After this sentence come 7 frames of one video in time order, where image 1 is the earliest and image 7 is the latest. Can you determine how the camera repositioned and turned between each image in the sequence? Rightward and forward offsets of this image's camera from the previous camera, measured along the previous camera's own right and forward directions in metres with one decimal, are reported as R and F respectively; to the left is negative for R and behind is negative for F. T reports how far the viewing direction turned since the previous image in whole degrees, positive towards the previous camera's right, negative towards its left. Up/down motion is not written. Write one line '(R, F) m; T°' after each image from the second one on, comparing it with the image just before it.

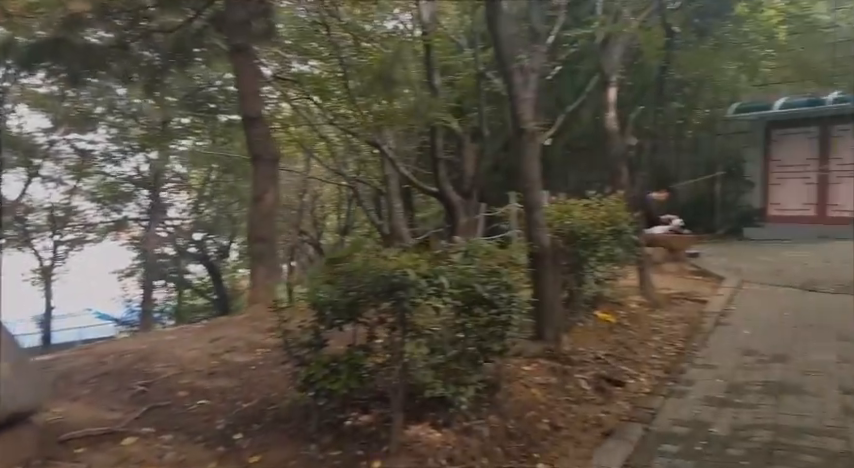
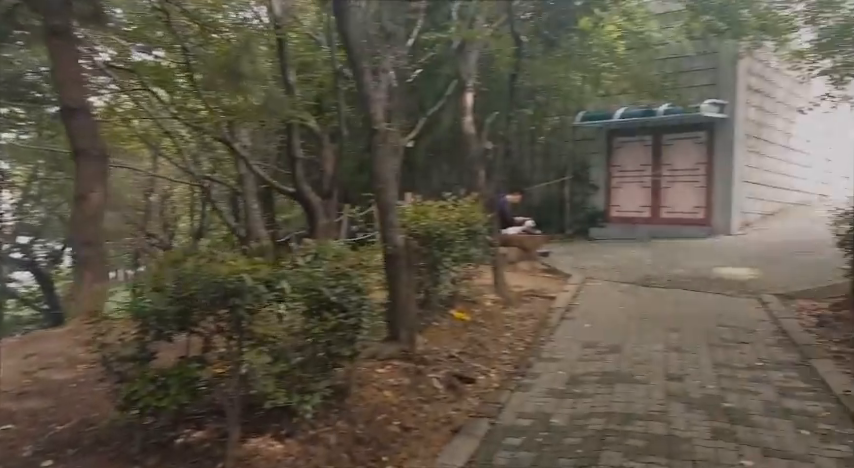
(+0.1, 0.0) m; +12°
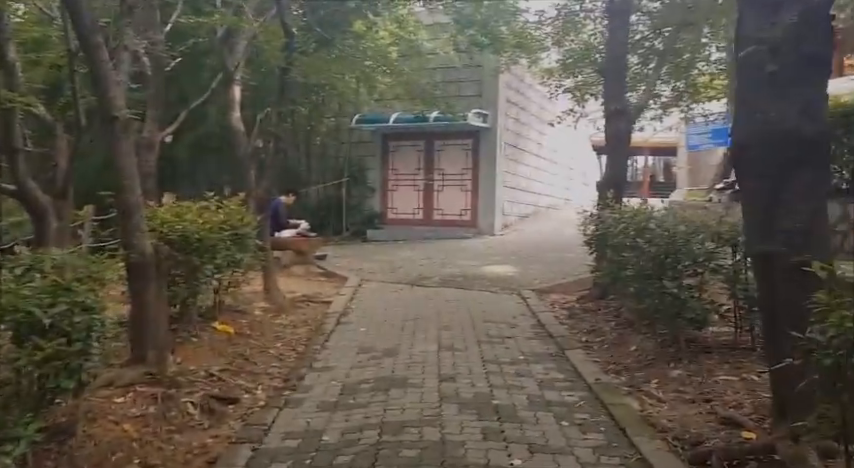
(+0.1, +0.3) m; +19°
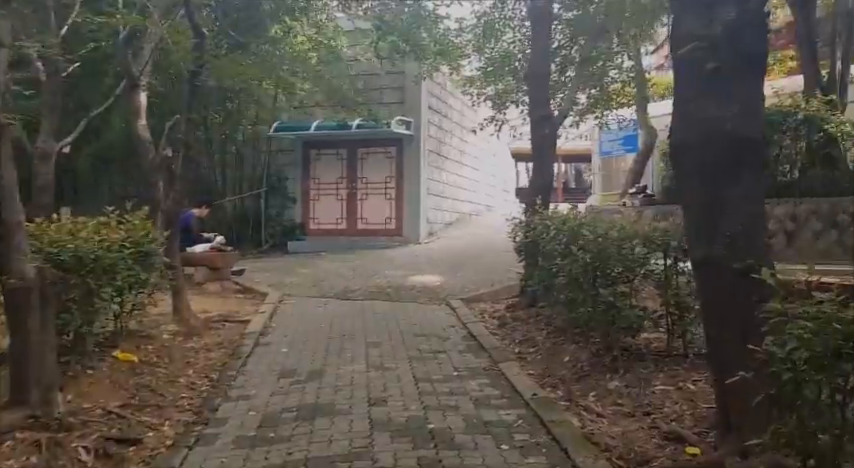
(0.0, +0.2) m; +7°
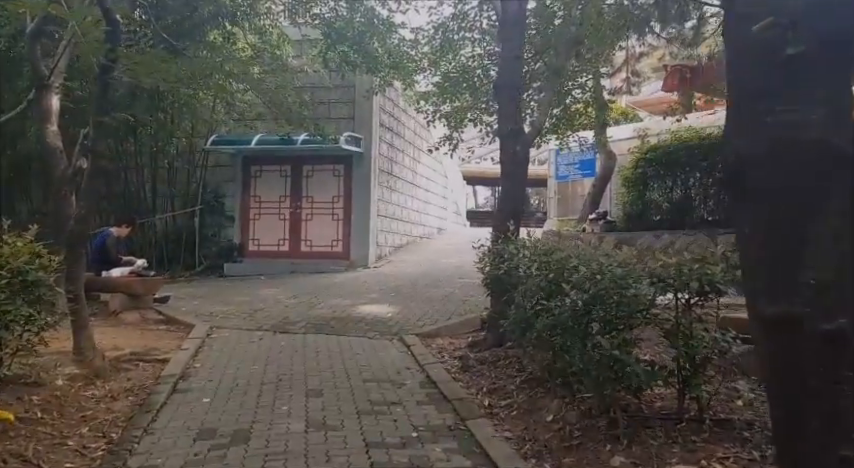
(-0.1, +0.7) m; +5°
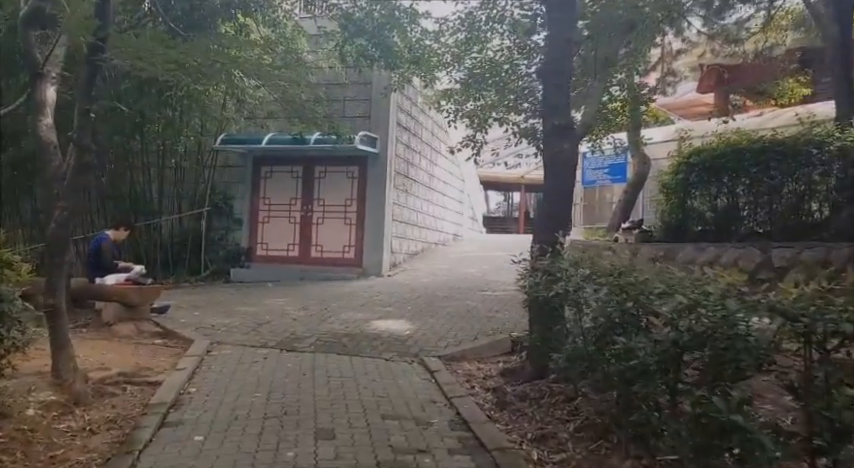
(-0.1, +0.7) m; -1°
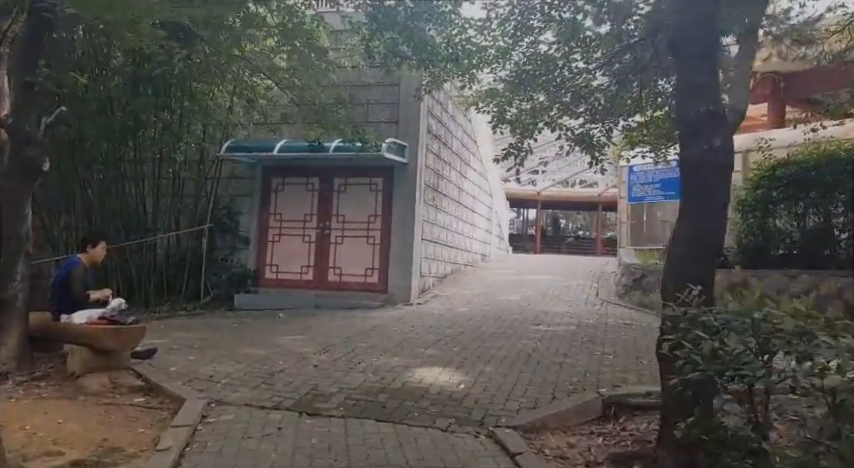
(-0.4, +1.4) m; 0°
